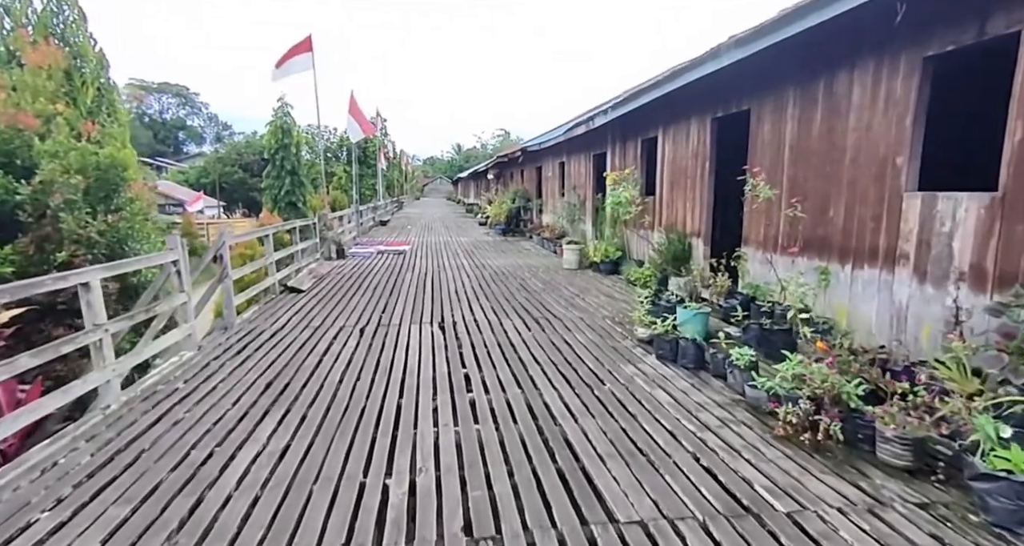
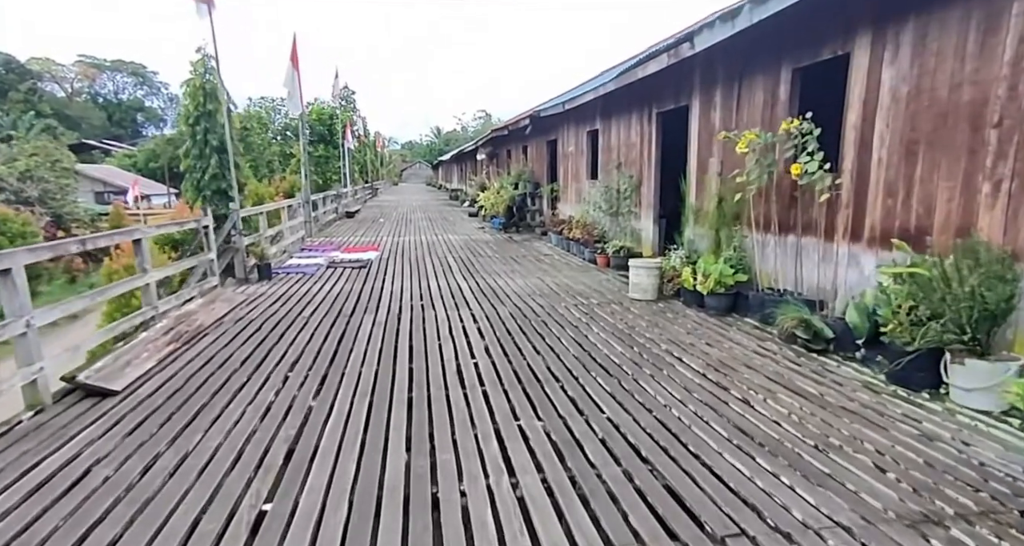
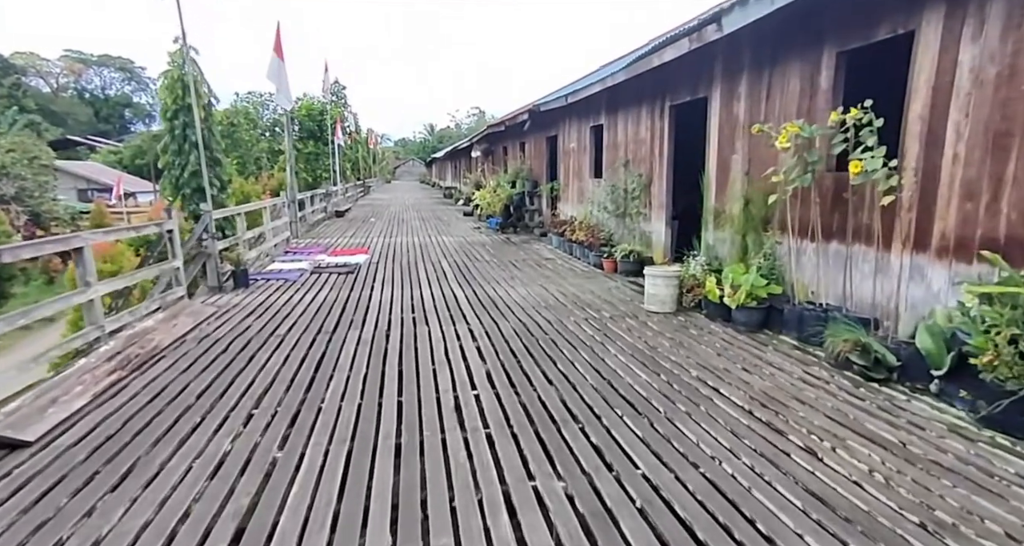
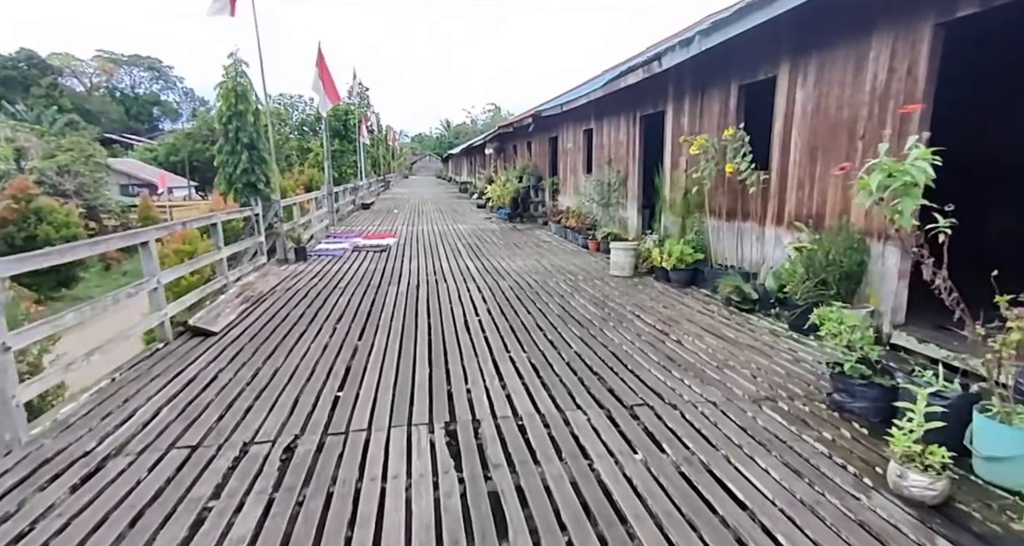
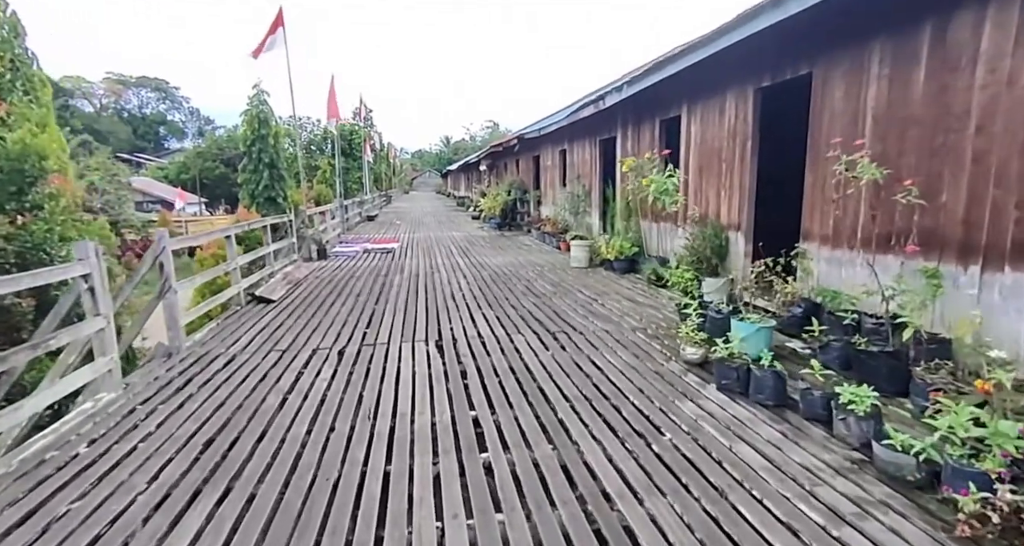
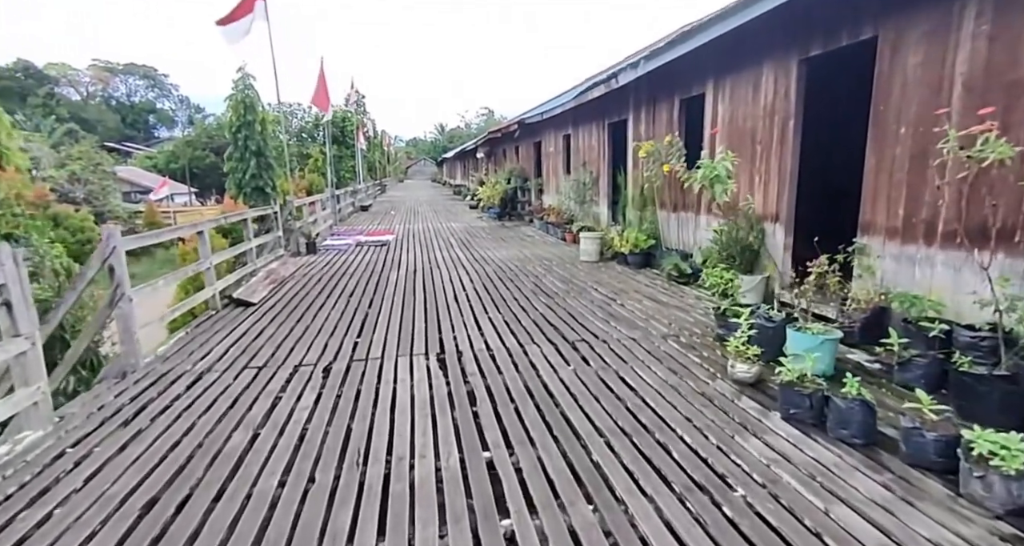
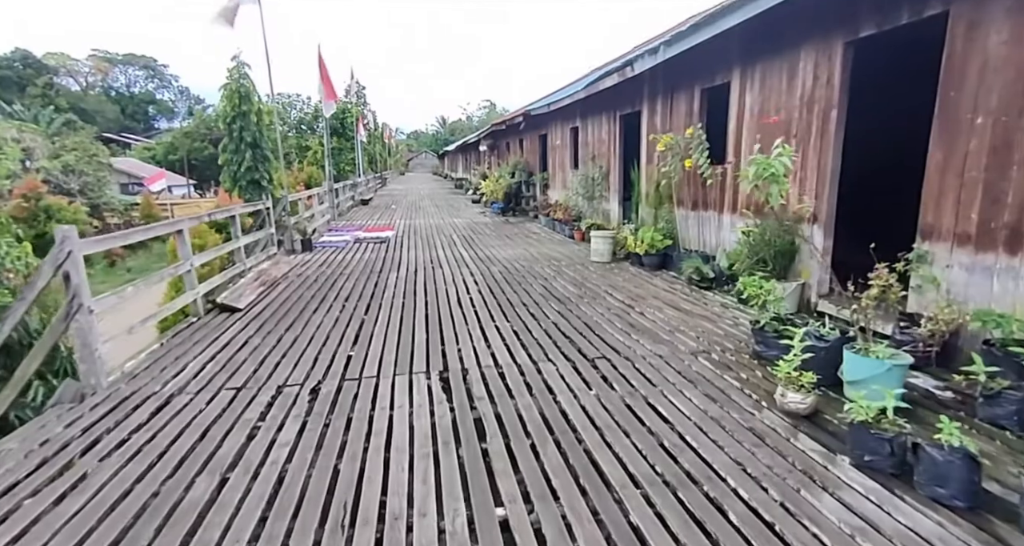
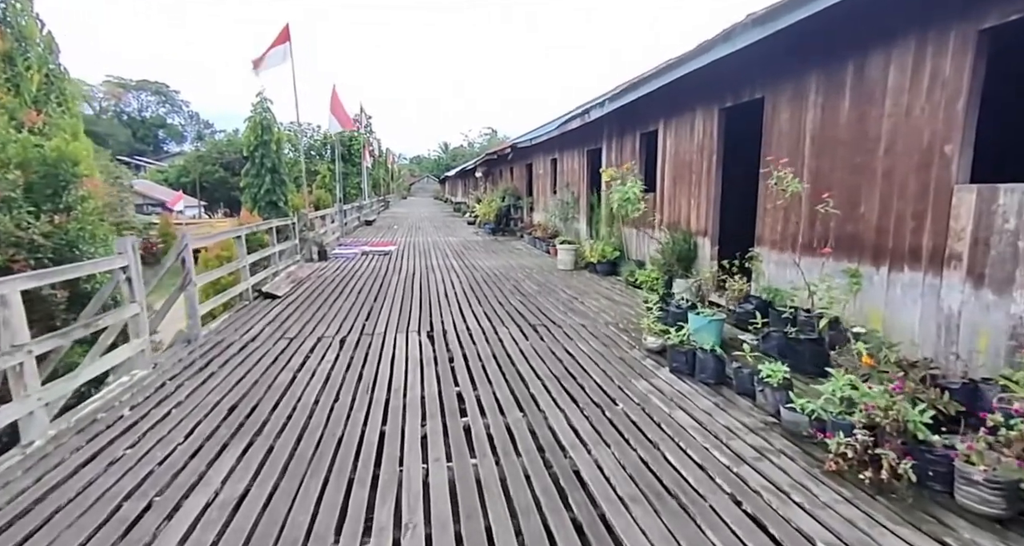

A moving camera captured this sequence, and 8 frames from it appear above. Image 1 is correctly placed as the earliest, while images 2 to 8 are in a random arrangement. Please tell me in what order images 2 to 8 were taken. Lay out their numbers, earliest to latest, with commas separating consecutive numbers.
8, 5, 6, 7, 4, 2, 3
